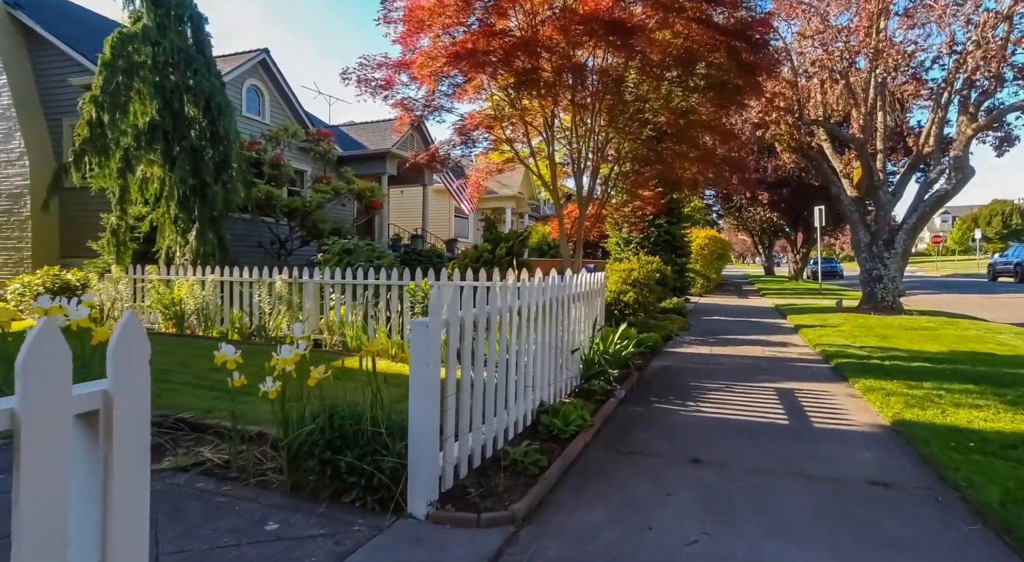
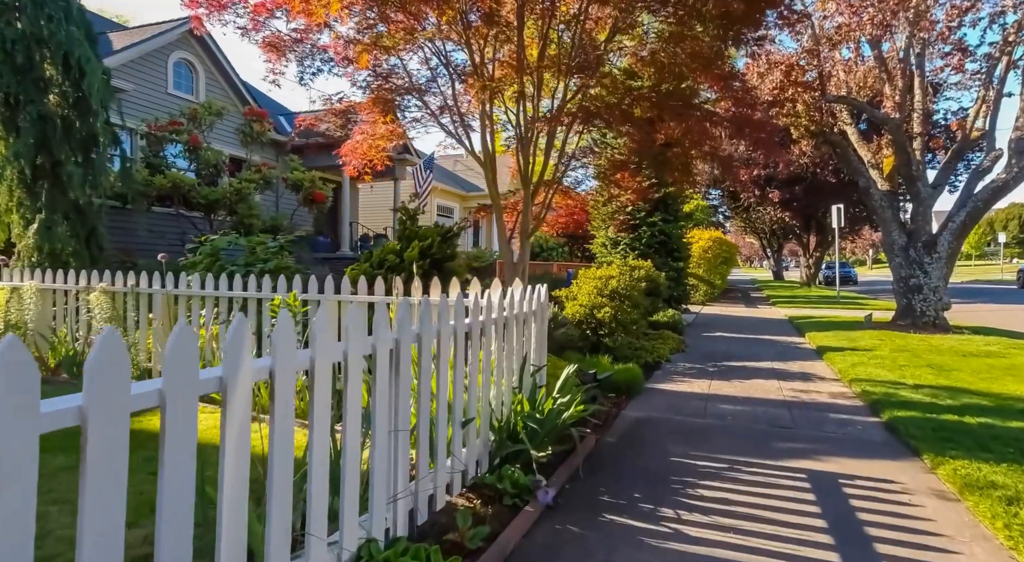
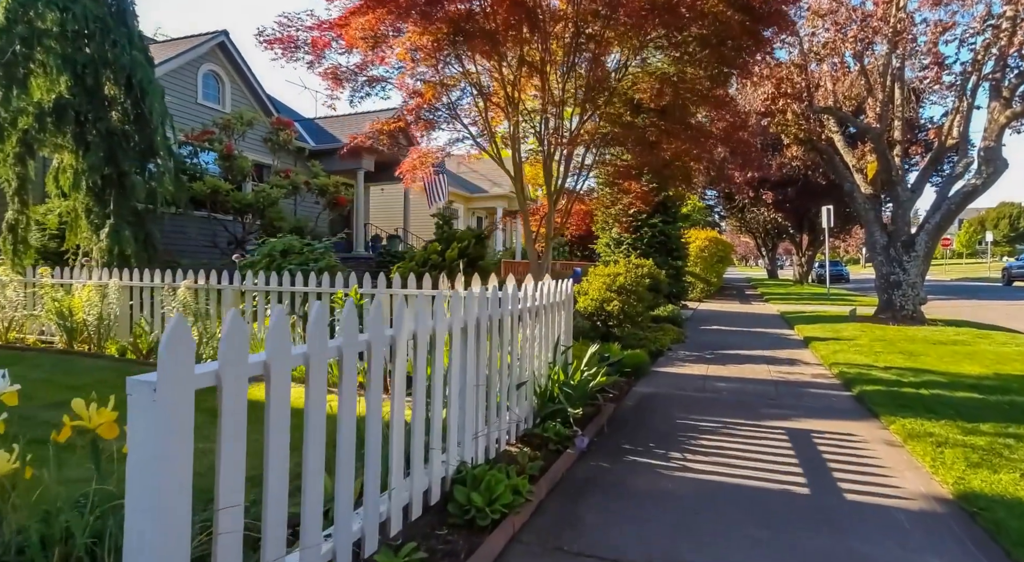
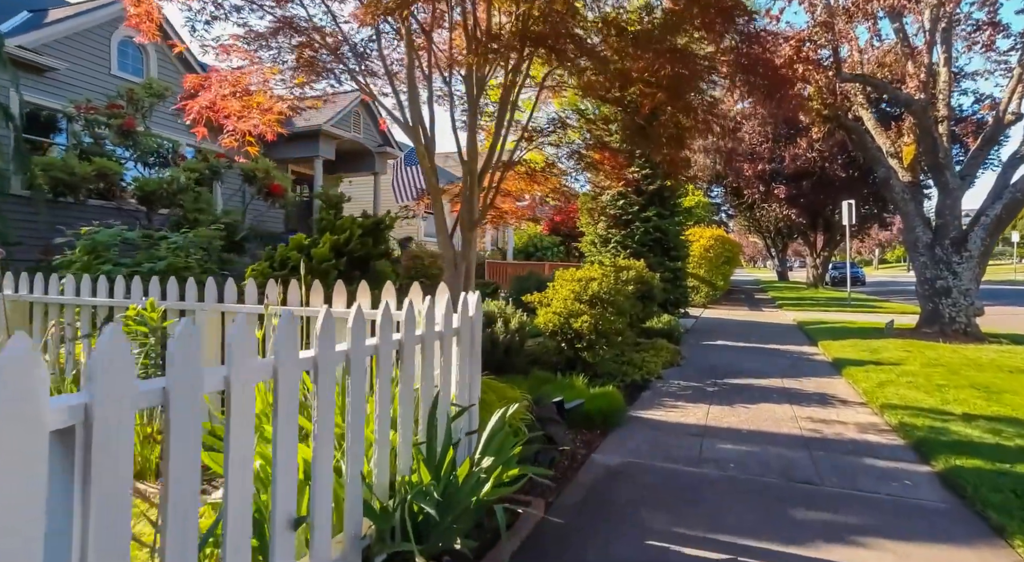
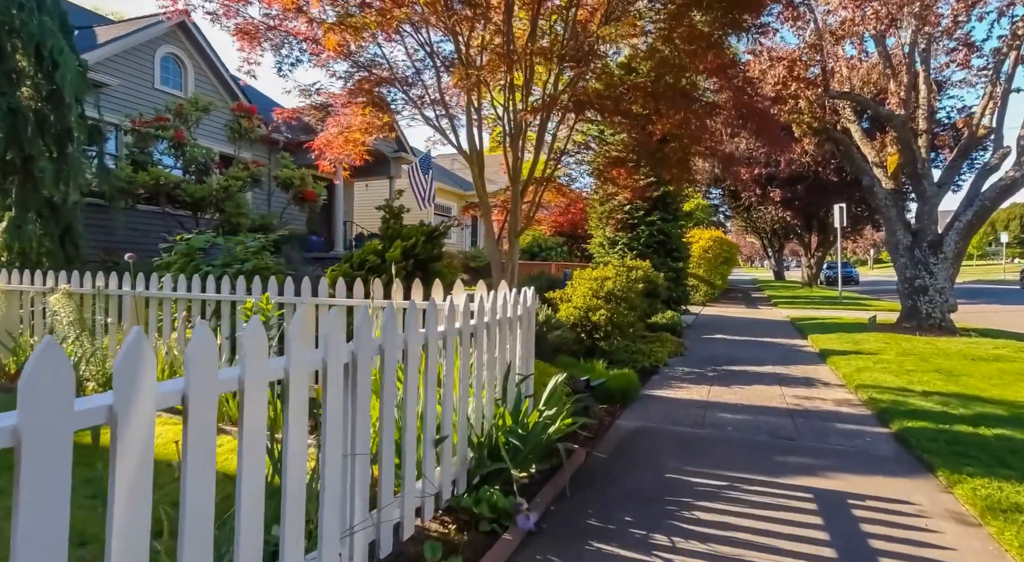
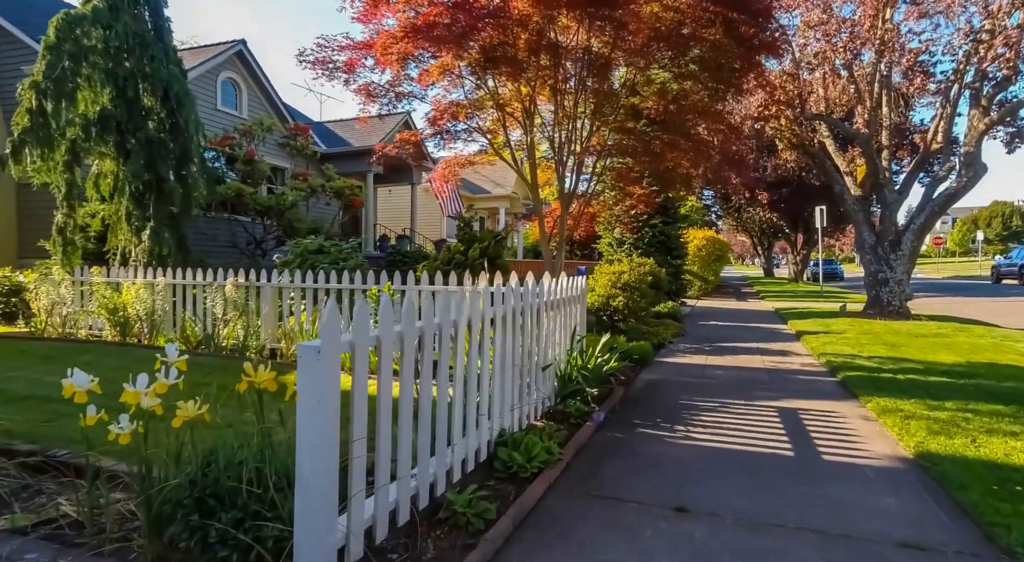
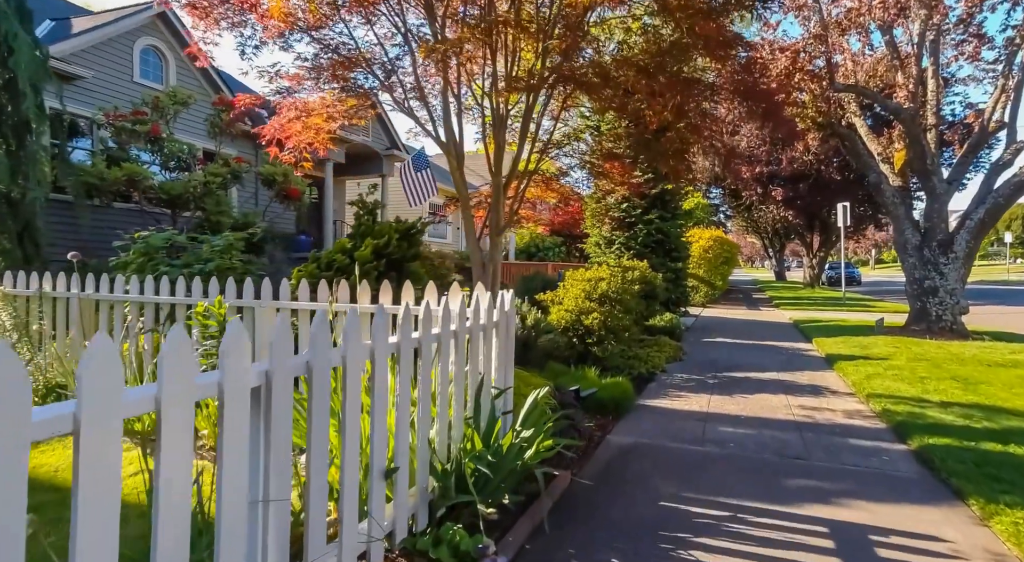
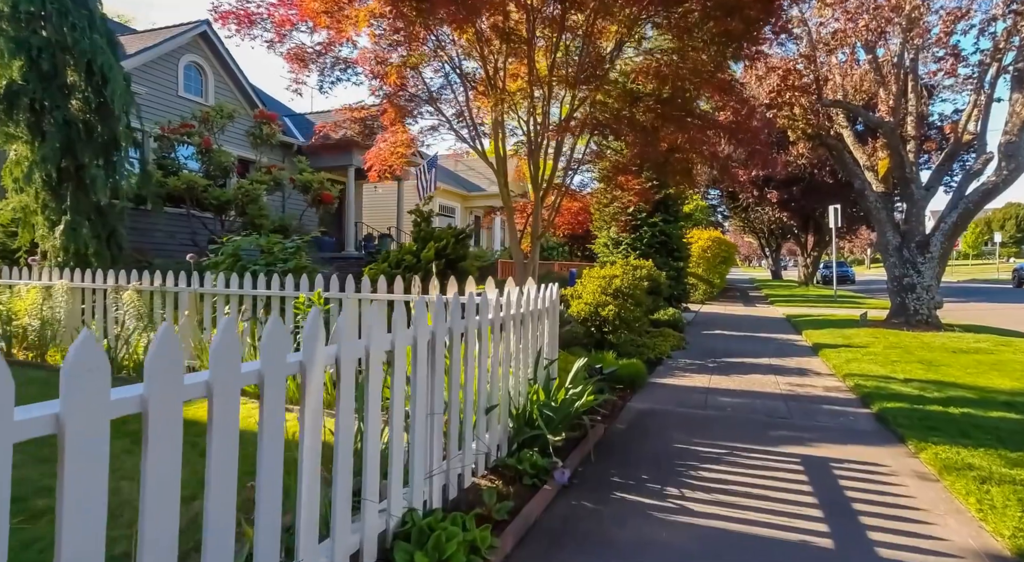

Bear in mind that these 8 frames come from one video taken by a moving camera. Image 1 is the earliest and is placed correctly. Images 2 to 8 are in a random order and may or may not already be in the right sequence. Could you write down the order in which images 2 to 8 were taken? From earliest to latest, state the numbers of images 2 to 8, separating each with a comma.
6, 3, 8, 2, 5, 7, 4
